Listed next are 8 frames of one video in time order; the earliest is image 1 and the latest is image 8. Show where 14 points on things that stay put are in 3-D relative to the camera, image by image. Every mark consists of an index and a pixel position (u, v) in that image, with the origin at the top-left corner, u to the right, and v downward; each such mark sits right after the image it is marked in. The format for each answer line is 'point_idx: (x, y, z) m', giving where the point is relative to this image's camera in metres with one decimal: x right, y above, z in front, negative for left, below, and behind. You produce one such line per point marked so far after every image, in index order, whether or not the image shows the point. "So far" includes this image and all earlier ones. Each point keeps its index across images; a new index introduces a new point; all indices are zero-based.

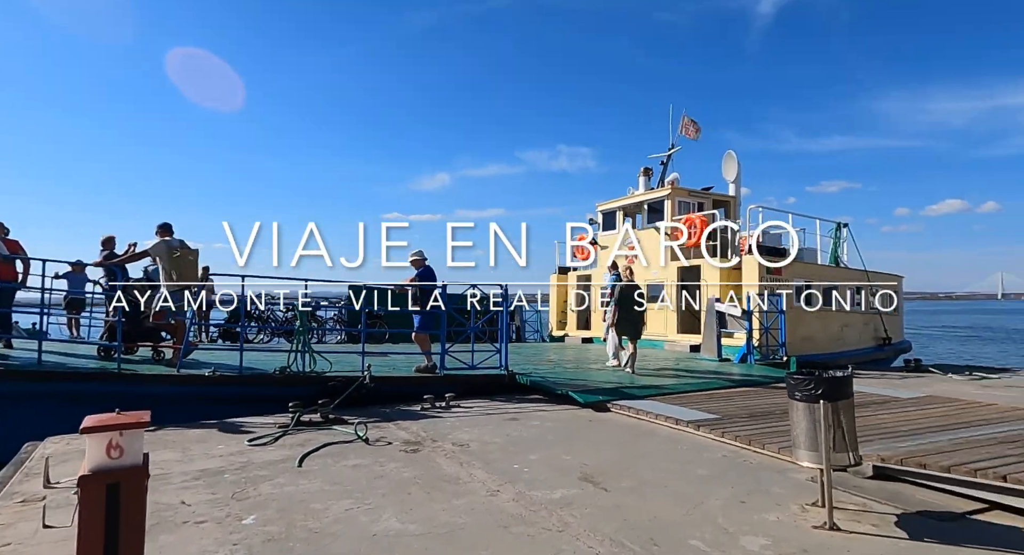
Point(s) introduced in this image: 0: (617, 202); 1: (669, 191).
0: (+2.8, +2.0, +16.3) m
1: (+3.8, +2.1, +14.7) m
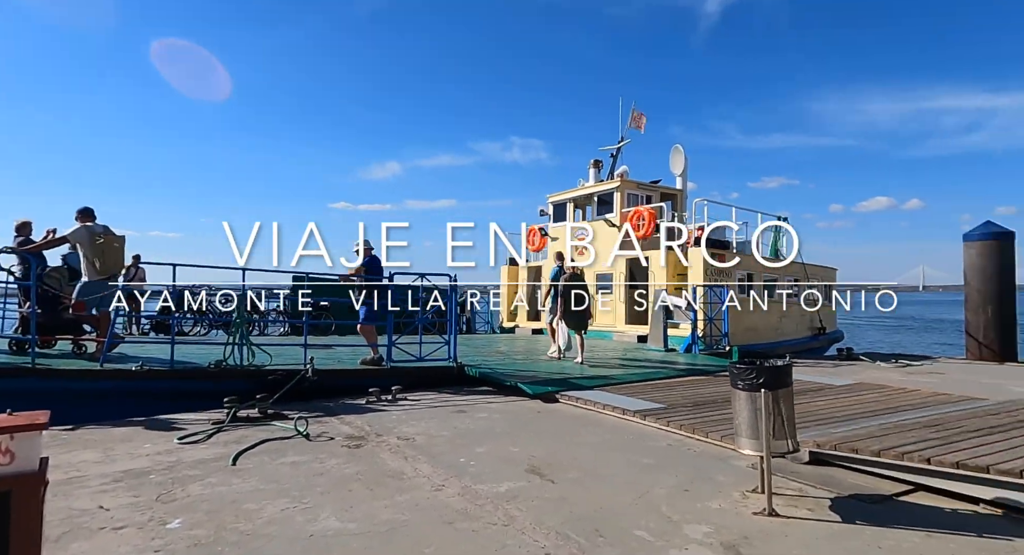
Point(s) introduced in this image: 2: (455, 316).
0: (+1.5, +2.3, +16.4) m
1: (+2.6, +2.3, +14.9) m
2: (-0.8, -0.6, +8.9) m
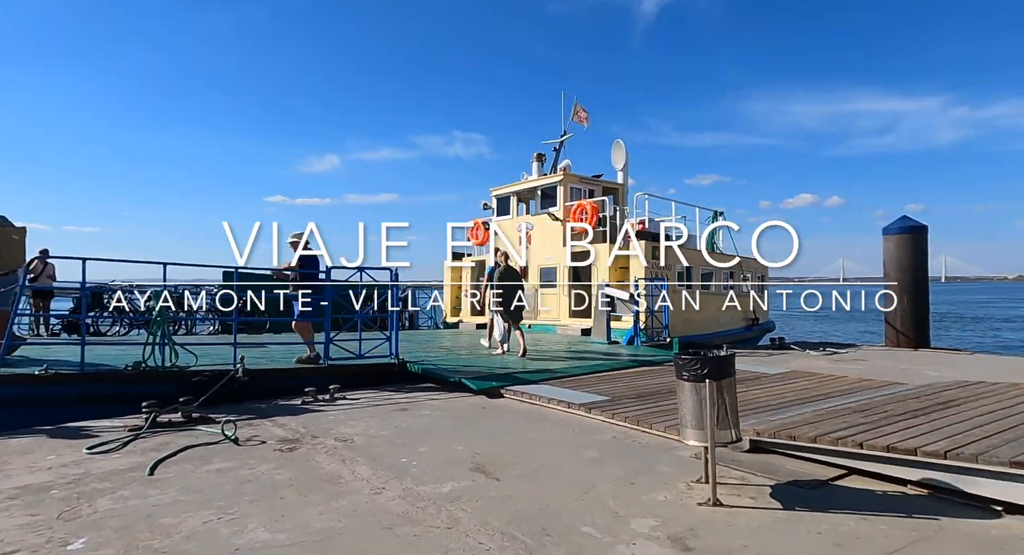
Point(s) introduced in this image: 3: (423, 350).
0: (0.0, +2.4, +16.3) m
1: (+1.2, +2.4, +14.9) m
2: (-1.6, -0.5, +8.6) m
3: (-1.5, -1.2, +10.1) m
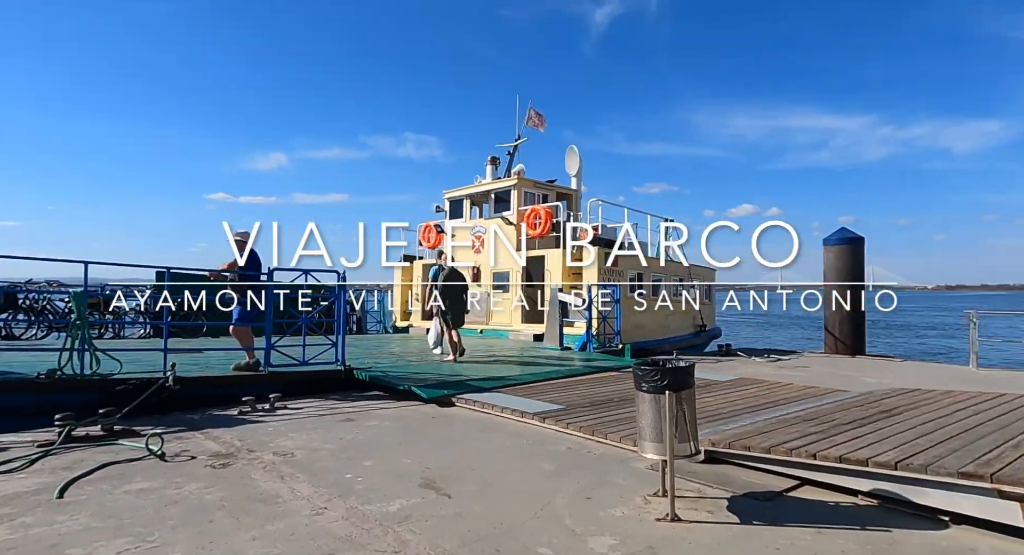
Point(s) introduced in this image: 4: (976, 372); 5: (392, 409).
0: (-1.3, +2.3, +16.1) m
1: (+0.1, +2.3, +14.8) m
2: (-2.3, -0.5, +8.3) m
3: (-2.2, -1.2, +9.7) m
4: (+7.8, -1.6, +10.2) m
5: (-1.3, -1.4, +6.7) m
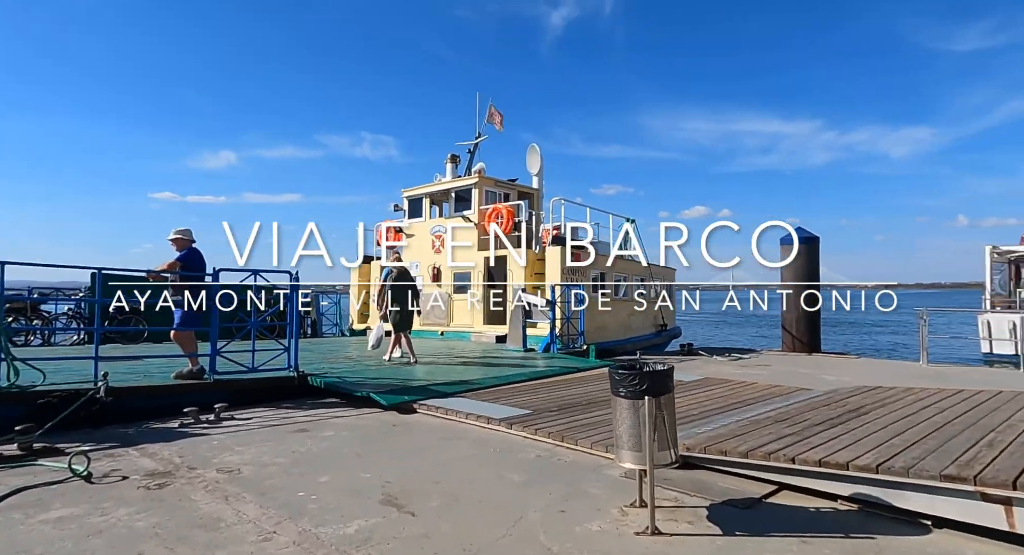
0: (-2.3, +2.3, +15.7) m
1: (-0.8, +2.3, +14.5) m
2: (-2.8, -0.5, +7.8) m
3: (-2.8, -1.3, +9.3) m
4: (+7.1, -1.6, +10.4) m
5: (-1.7, -1.4, +6.3) m
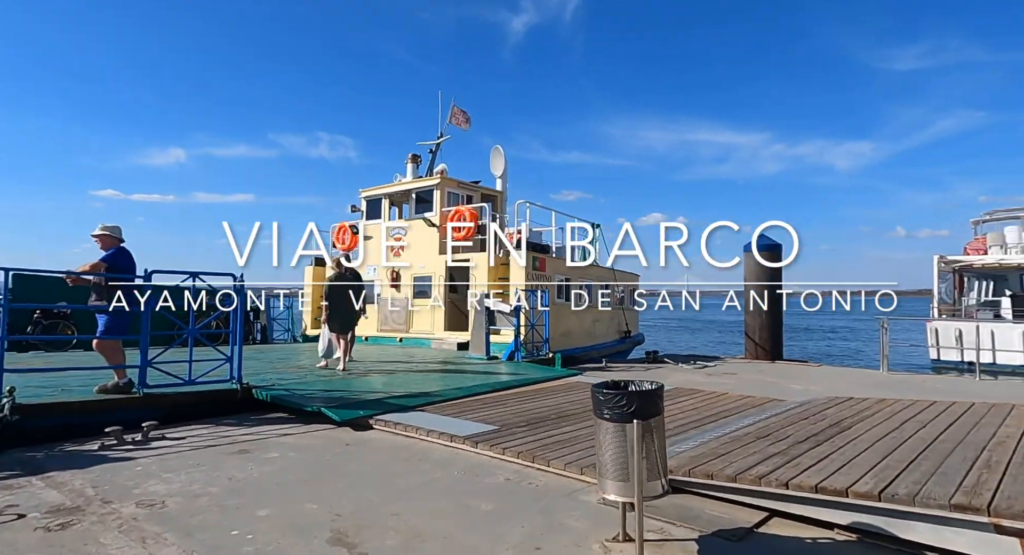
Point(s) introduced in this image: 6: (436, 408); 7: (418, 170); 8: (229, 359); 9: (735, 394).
0: (-3.2, +2.2, +15.1) m
1: (-1.7, +2.2, +14.0) m
2: (-3.2, -0.6, +7.2) m
3: (-3.3, -1.3, +8.6) m
4: (+6.5, -1.7, +10.5) m
5: (-2.0, -1.5, +5.7) m
6: (-0.9, -1.5, +6.8) m
7: (-2.3, +2.6, +14.9) m
8: (-3.2, -0.9, +6.8) m
9: (+3.0, -1.6, +8.2) m
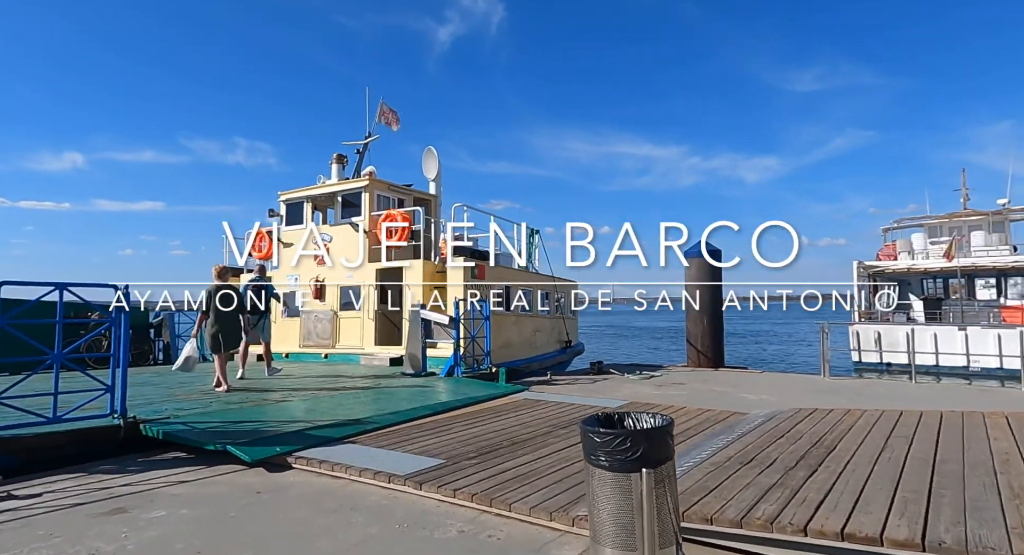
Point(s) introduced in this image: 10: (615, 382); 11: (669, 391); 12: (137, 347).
0: (-4.7, +2.0, +13.8) m
1: (-3.1, +2.0, +12.9) m
2: (-3.8, -0.7, +6.0) m
3: (-4.1, -1.4, +7.4) m
4: (+5.5, -1.8, +10.3) m
5: (-2.4, -1.6, +4.6) m
6: (-1.4, -1.5, +5.9) m
7: (-3.8, +2.4, +13.8) m
8: (-3.7, -1.0, +5.6) m
9: (+2.3, -1.7, +7.7) m
10: (+1.8, -1.8, +10.8) m
11: (+2.6, -1.9, +10.0) m
12: (-8.3, -1.5, +13.5) m
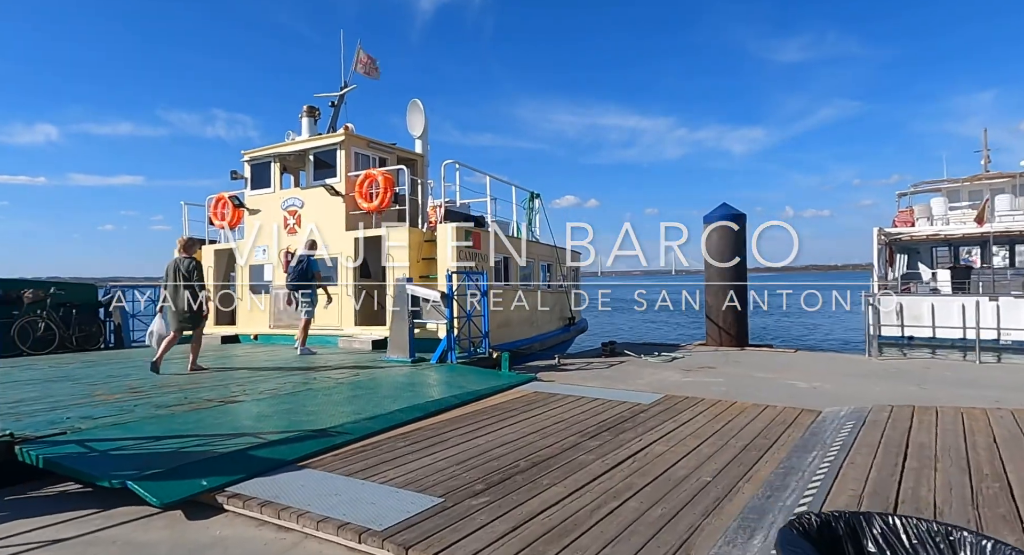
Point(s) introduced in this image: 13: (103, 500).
0: (-4.8, +2.5, +12.1) m
1: (-3.1, +2.6, +11.2) m
2: (-3.6, -0.4, +4.3) m
3: (-4.0, -1.1, +5.8) m
4: (+5.6, -1.3, +8.9) m
5: (-2.3, -1.4, +3.1) m
6: (-1.3, -1.3, +4.3) m
7: (-3.9, +3.0, +12.0) m
8: (-3.5, -0.8, +4.0) m
9: (+2.4, -1.3, +6.2) m
10: (+1.9, -1.3, +9.3) m
11: (+2.6, -1.4, +8.5) m
12: (-8.3, -1.0, +11.8) m
13: (-2.5, -1.3, +3.7) m
